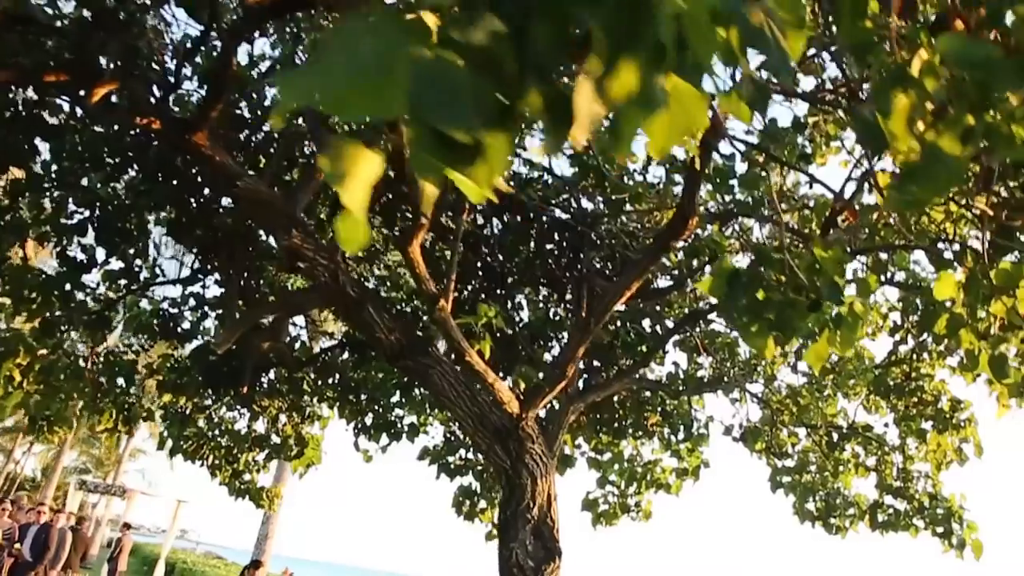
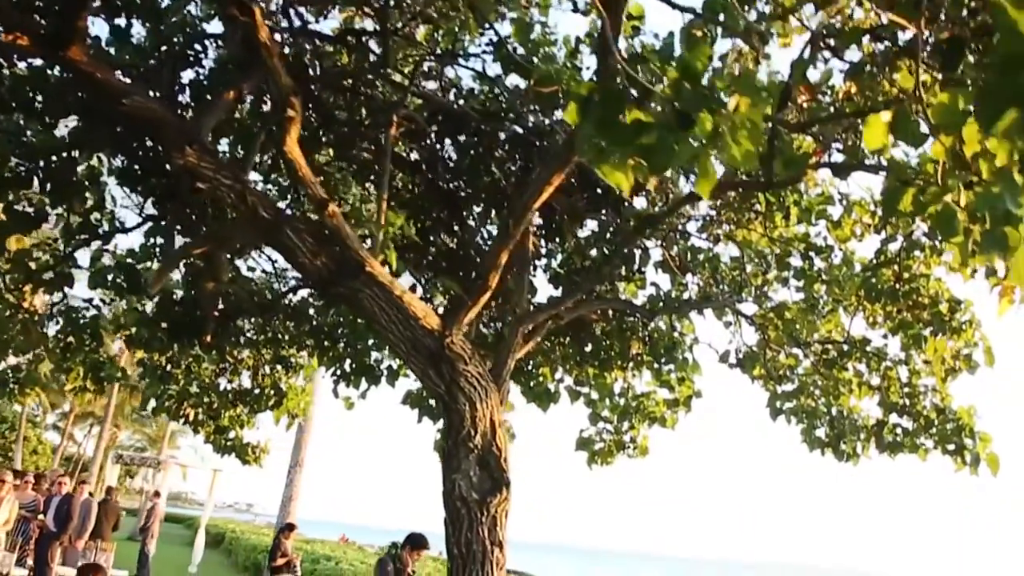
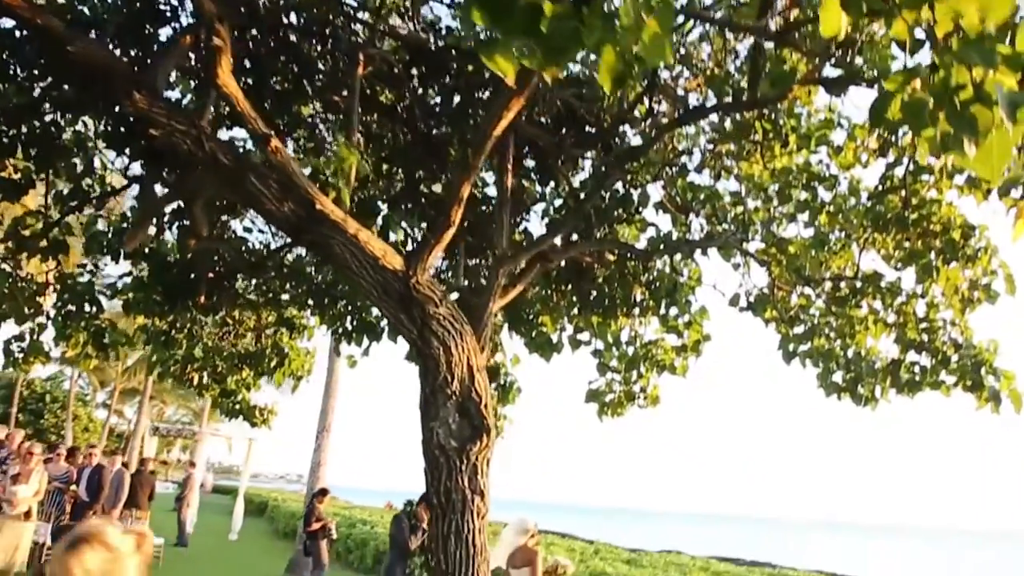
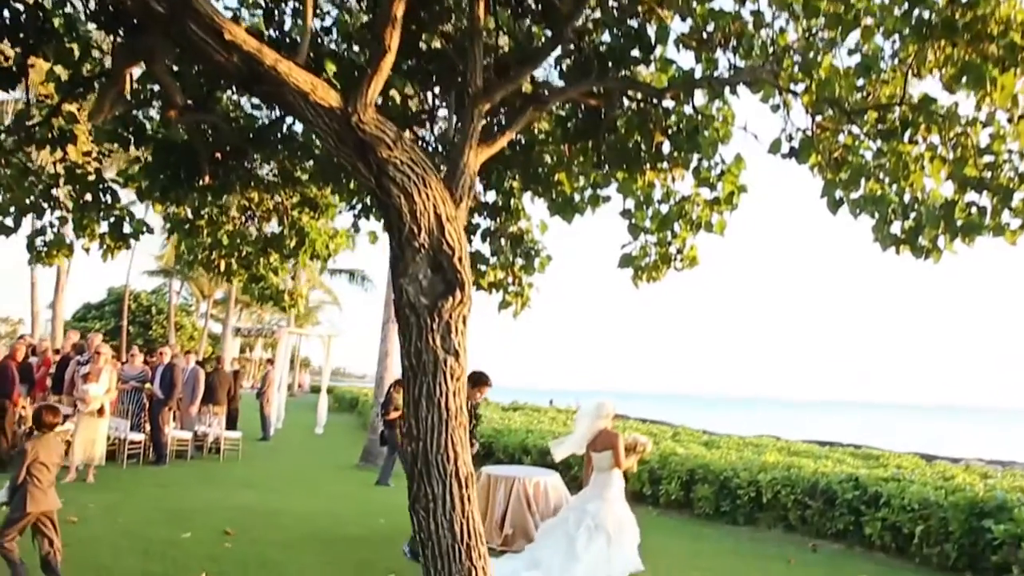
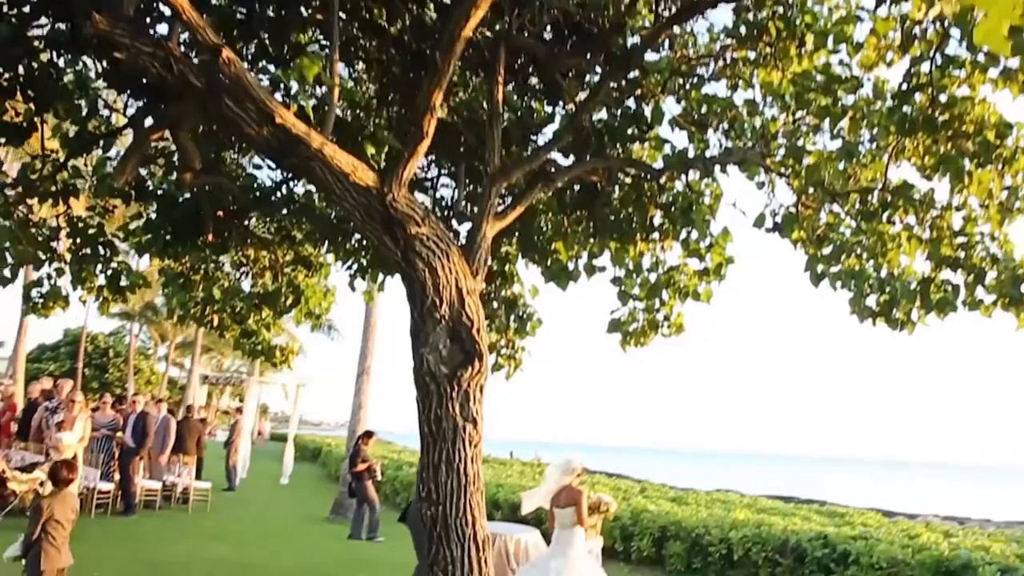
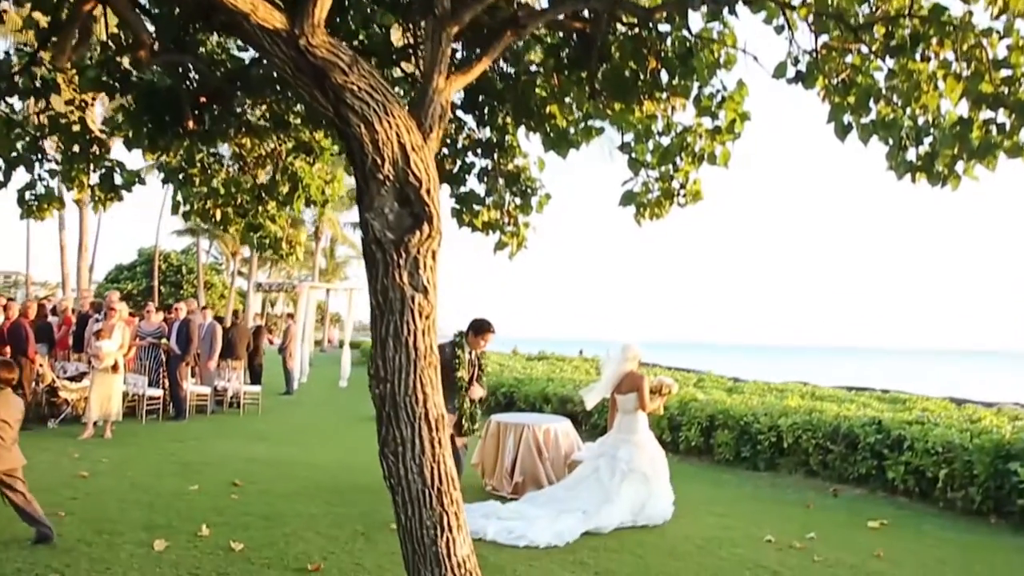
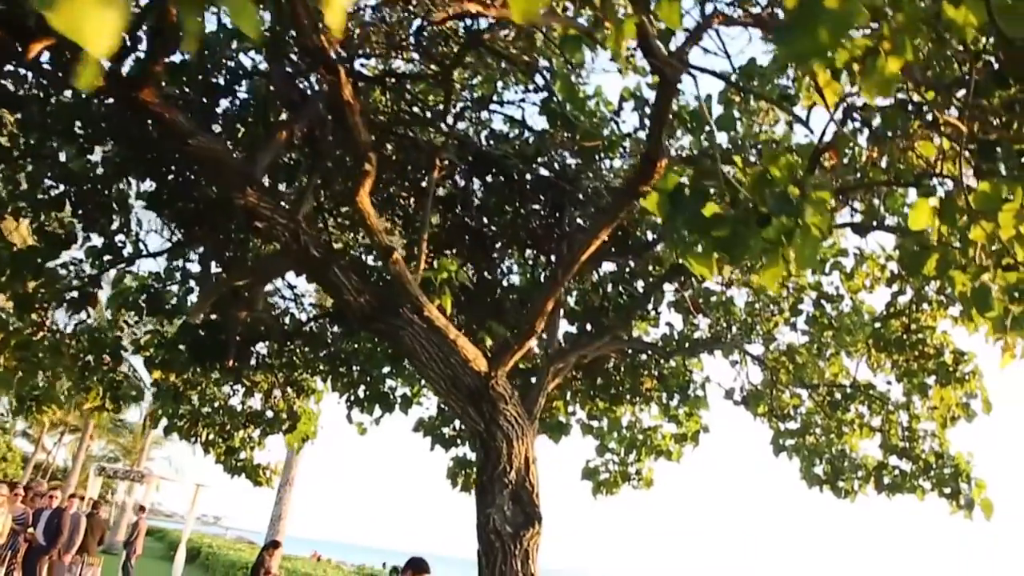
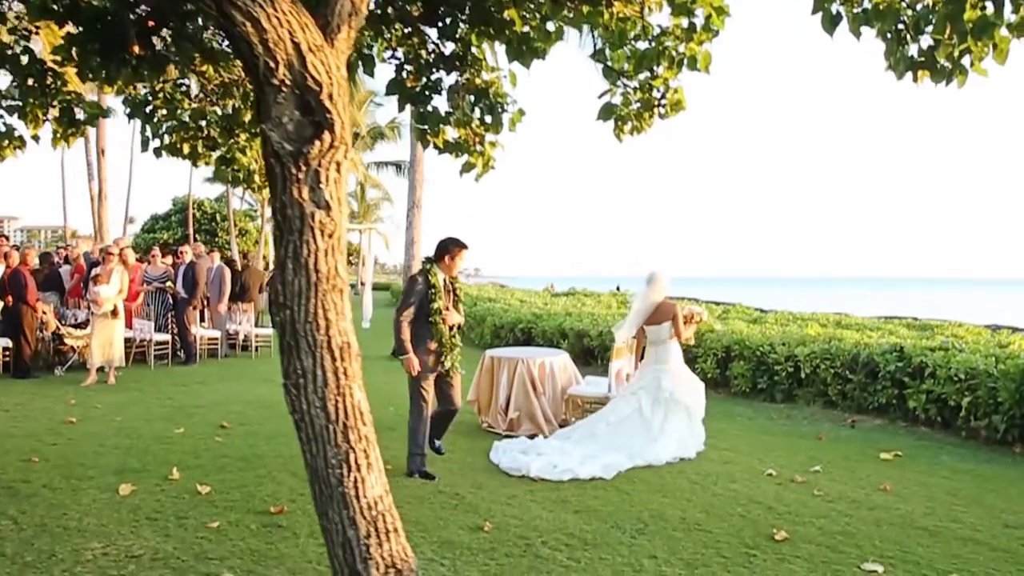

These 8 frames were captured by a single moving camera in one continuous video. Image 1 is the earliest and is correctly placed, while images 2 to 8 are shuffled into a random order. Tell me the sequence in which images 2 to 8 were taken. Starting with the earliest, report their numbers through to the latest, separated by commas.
7, 2, 3, 5, 4, 6, 8
